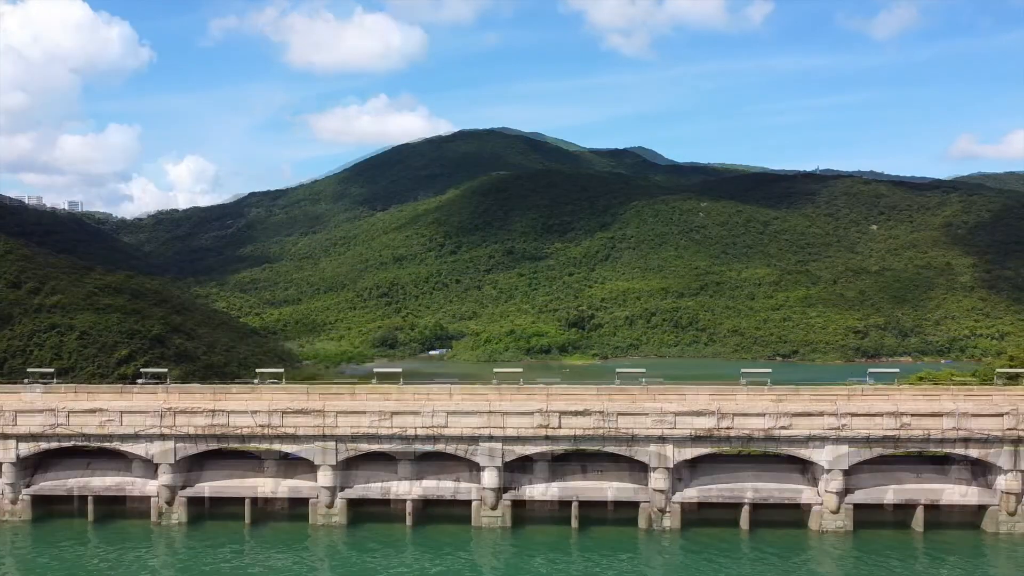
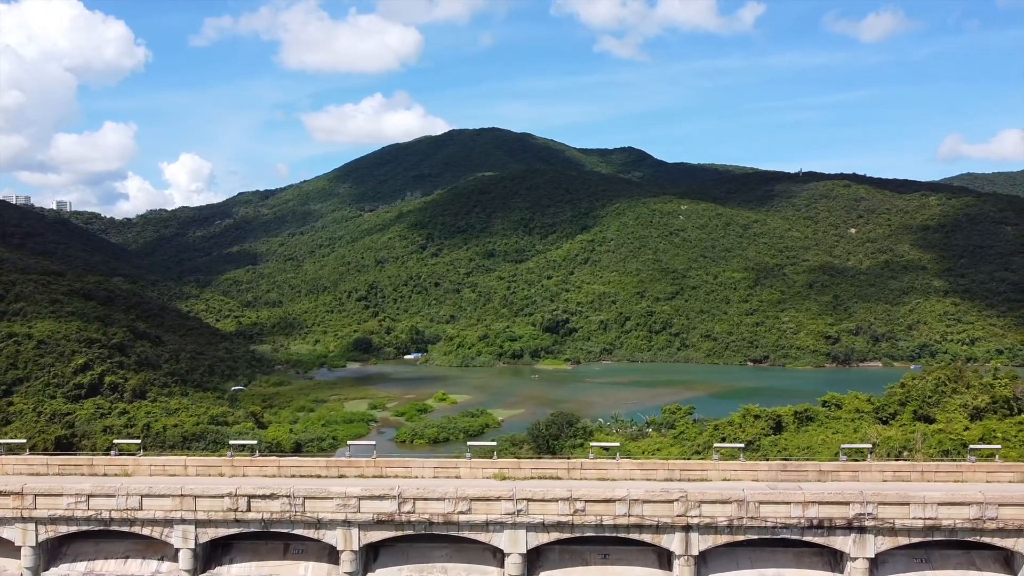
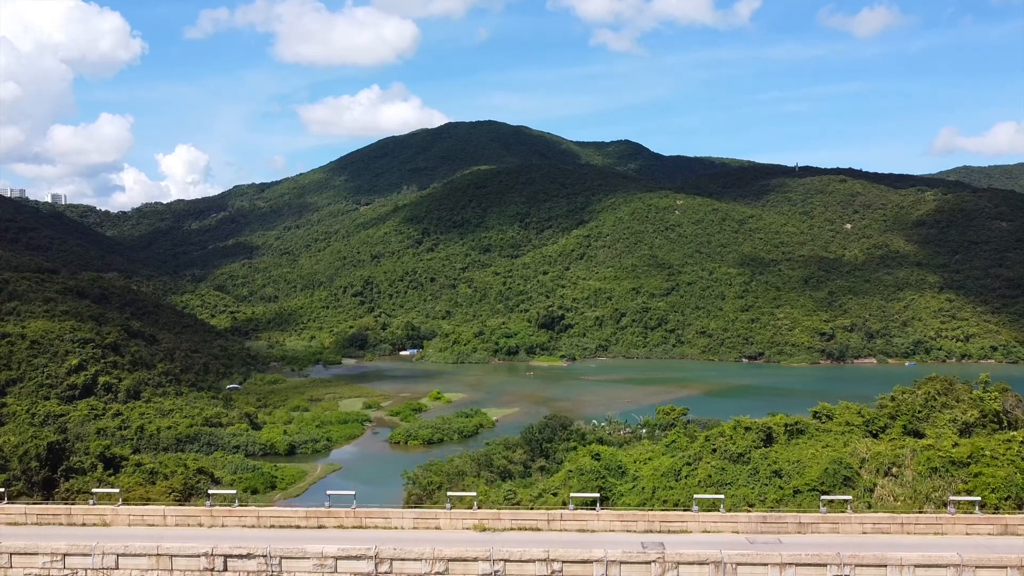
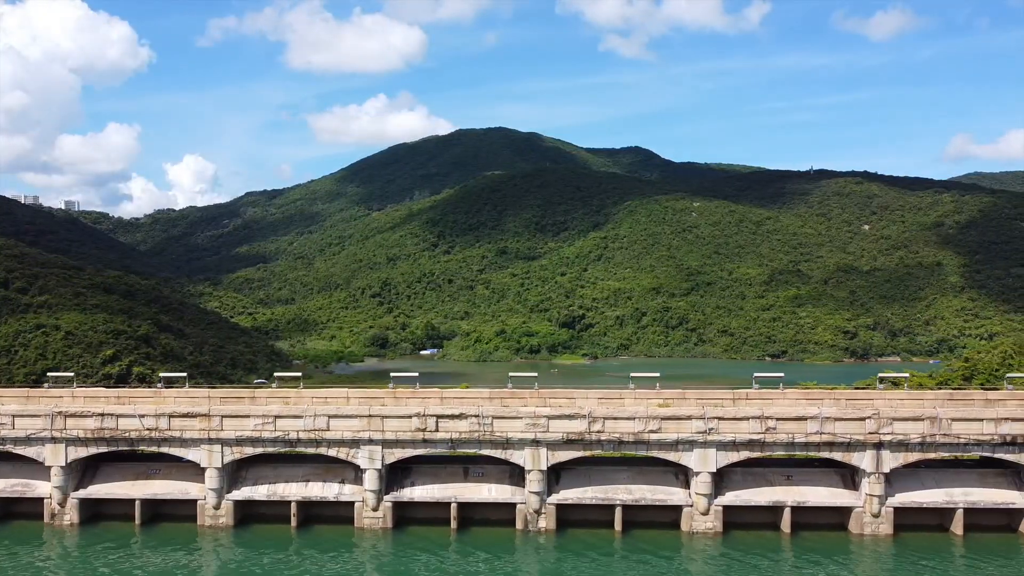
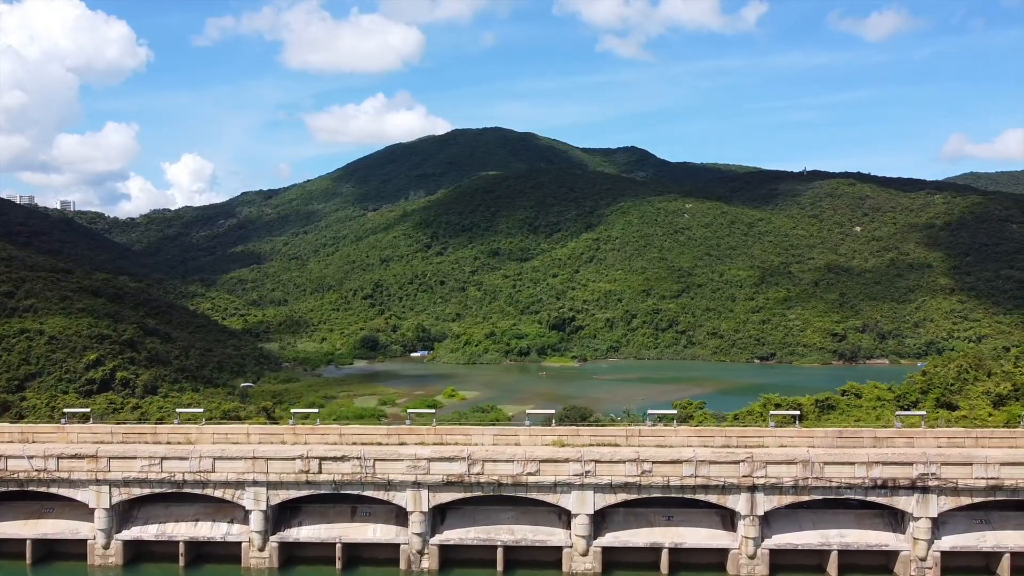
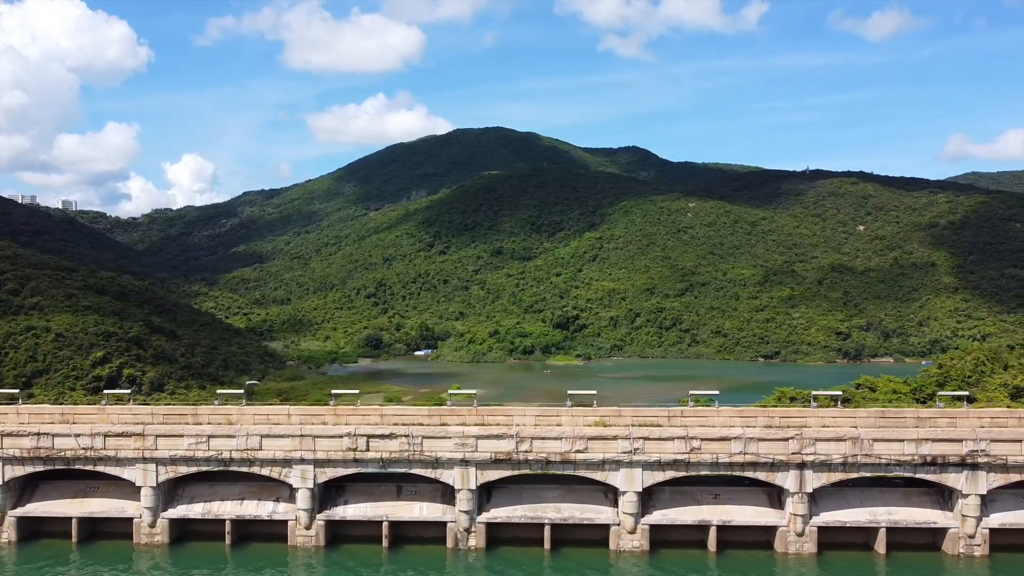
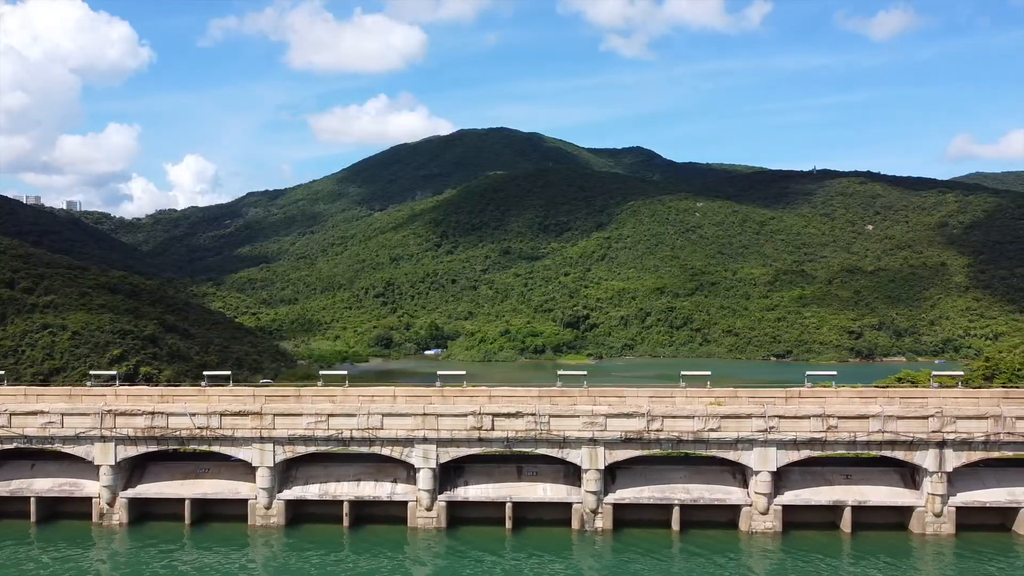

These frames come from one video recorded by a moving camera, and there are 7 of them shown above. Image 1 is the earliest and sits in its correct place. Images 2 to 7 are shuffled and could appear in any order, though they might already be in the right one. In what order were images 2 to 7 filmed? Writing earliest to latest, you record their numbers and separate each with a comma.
7, 4, 6, 5, 2, 3
